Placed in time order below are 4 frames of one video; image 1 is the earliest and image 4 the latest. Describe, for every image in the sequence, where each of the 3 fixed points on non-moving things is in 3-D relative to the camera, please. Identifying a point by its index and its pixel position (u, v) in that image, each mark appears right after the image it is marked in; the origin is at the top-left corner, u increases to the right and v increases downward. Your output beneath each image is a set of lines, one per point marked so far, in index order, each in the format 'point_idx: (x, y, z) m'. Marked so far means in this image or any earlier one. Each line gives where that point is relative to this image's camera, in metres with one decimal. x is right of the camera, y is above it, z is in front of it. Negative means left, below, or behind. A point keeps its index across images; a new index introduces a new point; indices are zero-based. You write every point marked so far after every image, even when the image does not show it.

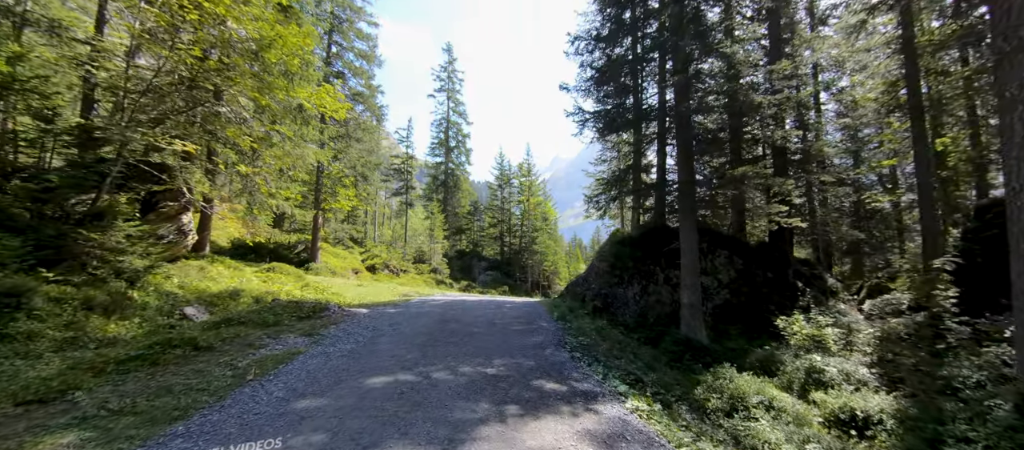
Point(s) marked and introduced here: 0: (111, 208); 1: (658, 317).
0: (-8.5, +0.3, +8.3) m
1: (+5.1, -3.3, +13.7) m
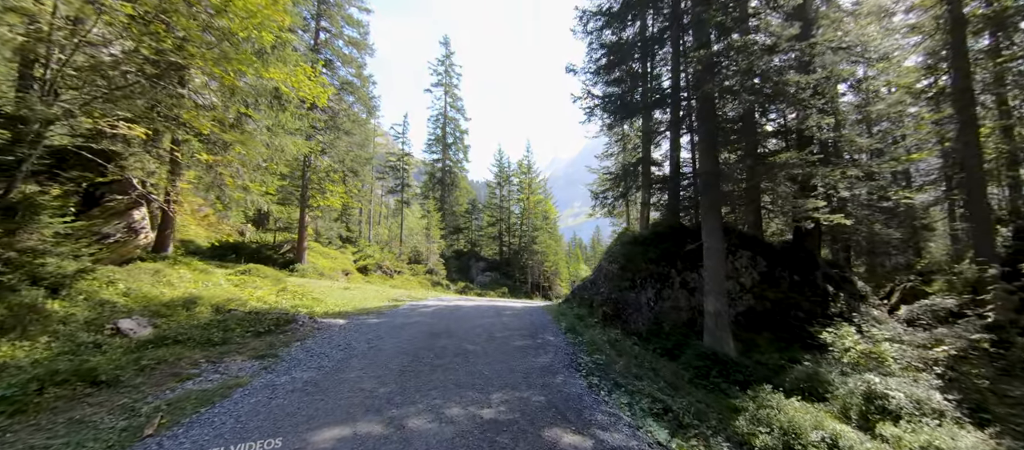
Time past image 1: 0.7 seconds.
0: (-8.5, +0.4, +6.9) m
1: (+5.1, -3.2, +12.3) m
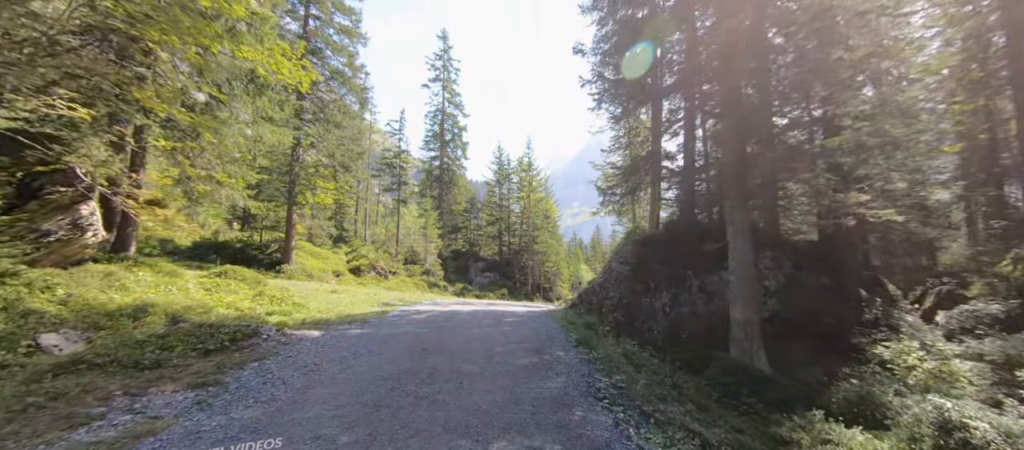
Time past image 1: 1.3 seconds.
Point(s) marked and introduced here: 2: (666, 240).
0: (-8.4, +0.5, +5.6) m
1: (+5.2, -3.1, +11.1) m
2: (+5.2, -0.5, +13.2) m
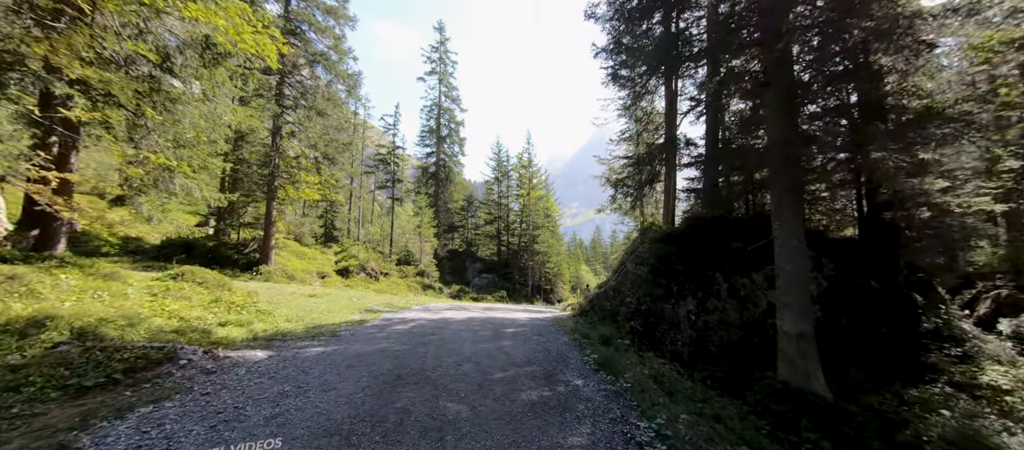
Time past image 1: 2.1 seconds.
0: (-8.4, +0.7, +3.9) m
1: (+5.2, -3.0, +9.4) m
2: (+5.2, -0.4, +11.5) m
